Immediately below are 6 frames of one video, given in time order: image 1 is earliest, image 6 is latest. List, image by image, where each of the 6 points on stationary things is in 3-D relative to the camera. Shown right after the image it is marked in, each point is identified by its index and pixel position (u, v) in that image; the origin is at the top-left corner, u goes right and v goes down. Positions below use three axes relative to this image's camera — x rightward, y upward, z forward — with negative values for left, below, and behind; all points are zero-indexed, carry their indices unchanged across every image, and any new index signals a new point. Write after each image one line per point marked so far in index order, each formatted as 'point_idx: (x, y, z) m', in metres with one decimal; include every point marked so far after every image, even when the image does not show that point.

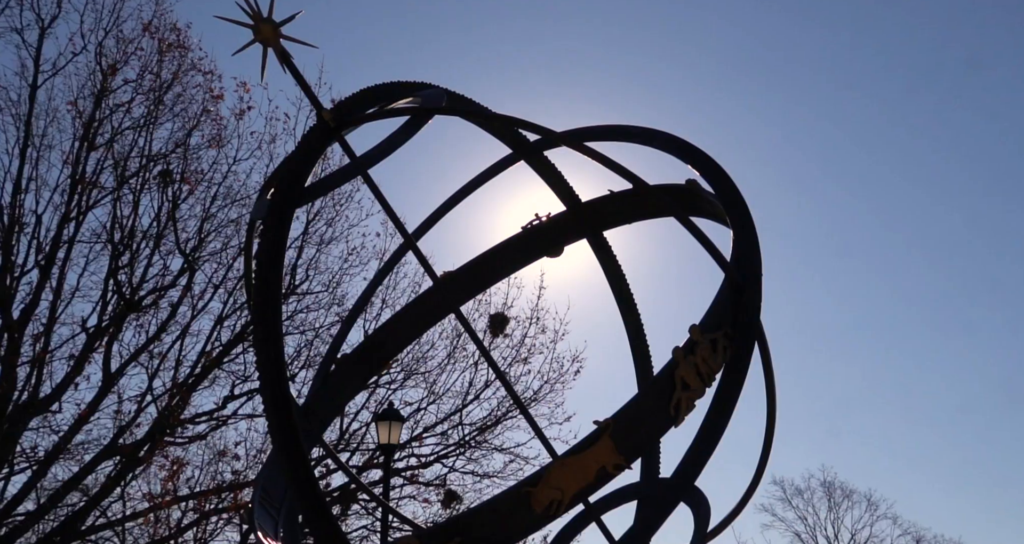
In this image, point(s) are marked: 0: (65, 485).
0: (-5.5, -2.9, +12.0) m
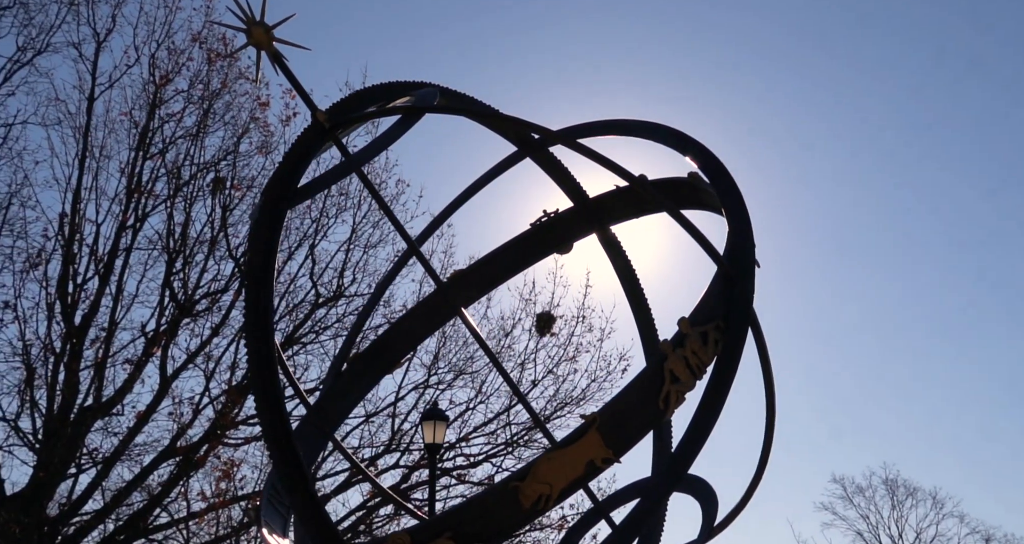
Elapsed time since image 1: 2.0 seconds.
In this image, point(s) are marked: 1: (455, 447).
0: (-5.3, -3.1, +12.9) m
1: (-1.1, -3.7, +19.3) m
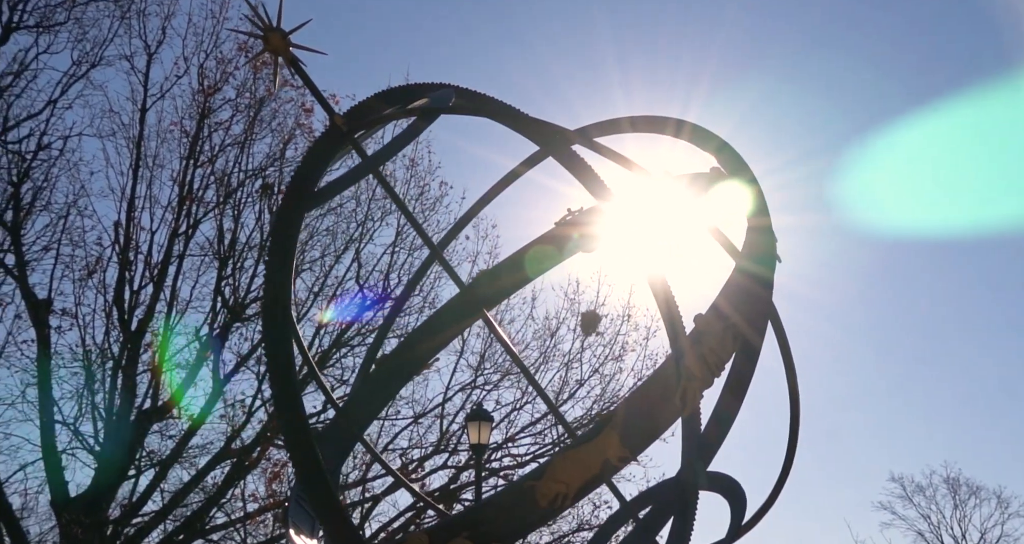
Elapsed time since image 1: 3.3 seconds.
0: (-4.9, -3.2, +13.4) m
1: (-0.3, -3.8, +19.6) m
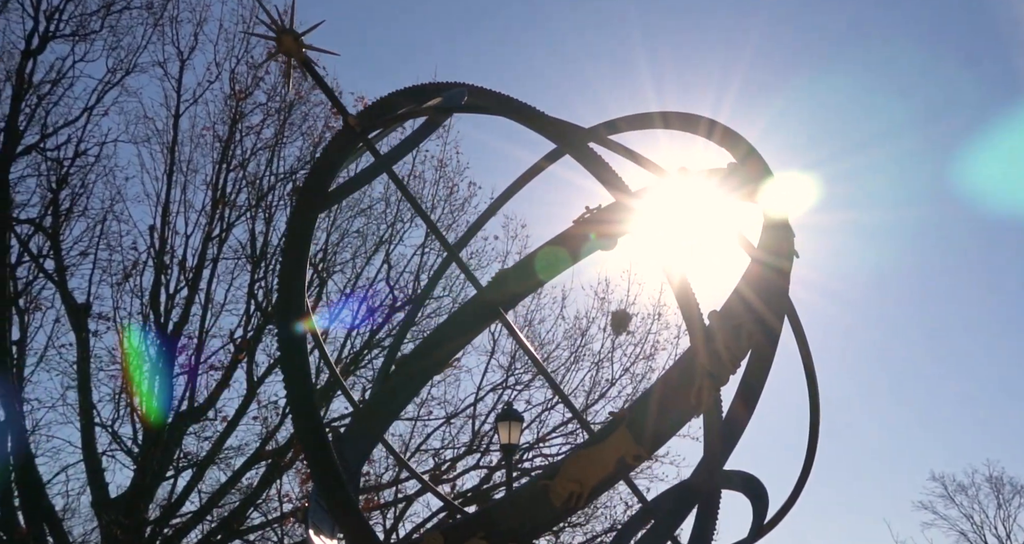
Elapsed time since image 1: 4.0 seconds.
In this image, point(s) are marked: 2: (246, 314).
0: (-4.5, -3.3, +13.9) m
1: (+0.3, -3.9, +19.9) m
2: (-4.9, -0.8, +16.6) m
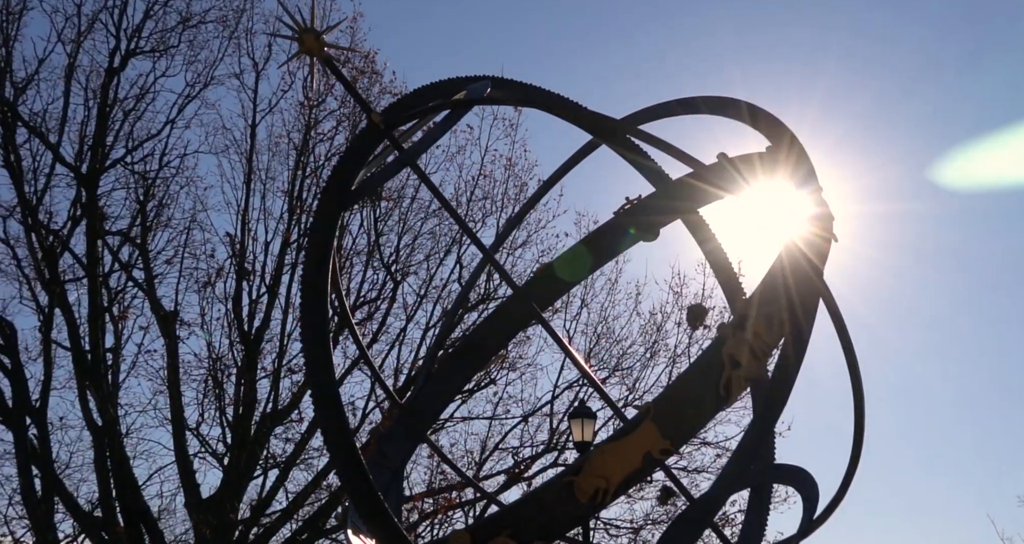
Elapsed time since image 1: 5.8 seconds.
0: (-3.5, -3.6, +15.0) m
1: (+1.7, -4.0, +20.5) m
2: (-3.8, -1.1, +17.7) m
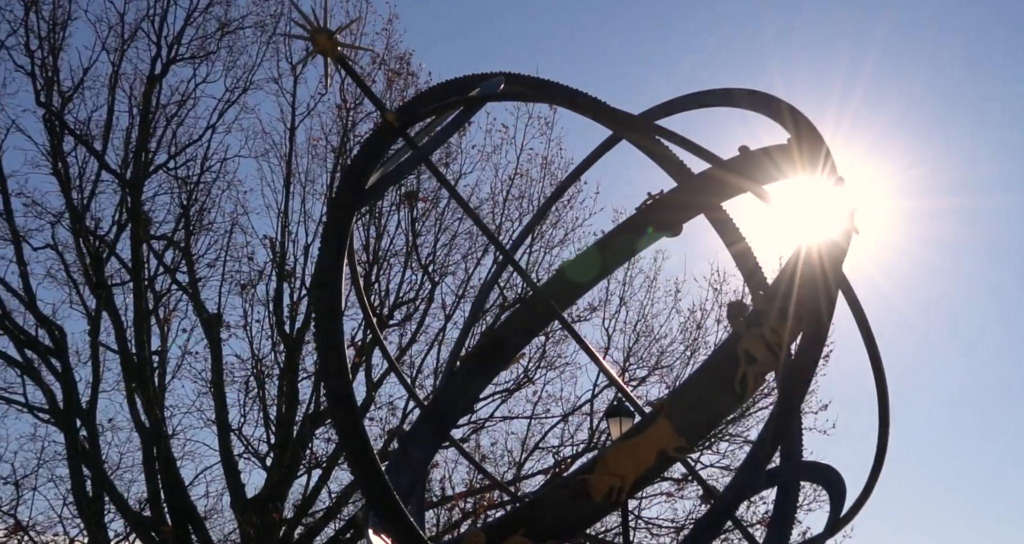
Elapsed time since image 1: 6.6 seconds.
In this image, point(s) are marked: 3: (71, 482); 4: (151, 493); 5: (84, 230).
0: (-3.0, -3.8, +15.5) m
1: (+2.5, -4.1, +20.9) m
2: (-3.2, -1.3, +18.3) m
3: (-5.7, -2.8, +11.7) m
4: (-4.4, -2.7, +11.2) m
5: (-6.3, +0.6, +13.3) m
